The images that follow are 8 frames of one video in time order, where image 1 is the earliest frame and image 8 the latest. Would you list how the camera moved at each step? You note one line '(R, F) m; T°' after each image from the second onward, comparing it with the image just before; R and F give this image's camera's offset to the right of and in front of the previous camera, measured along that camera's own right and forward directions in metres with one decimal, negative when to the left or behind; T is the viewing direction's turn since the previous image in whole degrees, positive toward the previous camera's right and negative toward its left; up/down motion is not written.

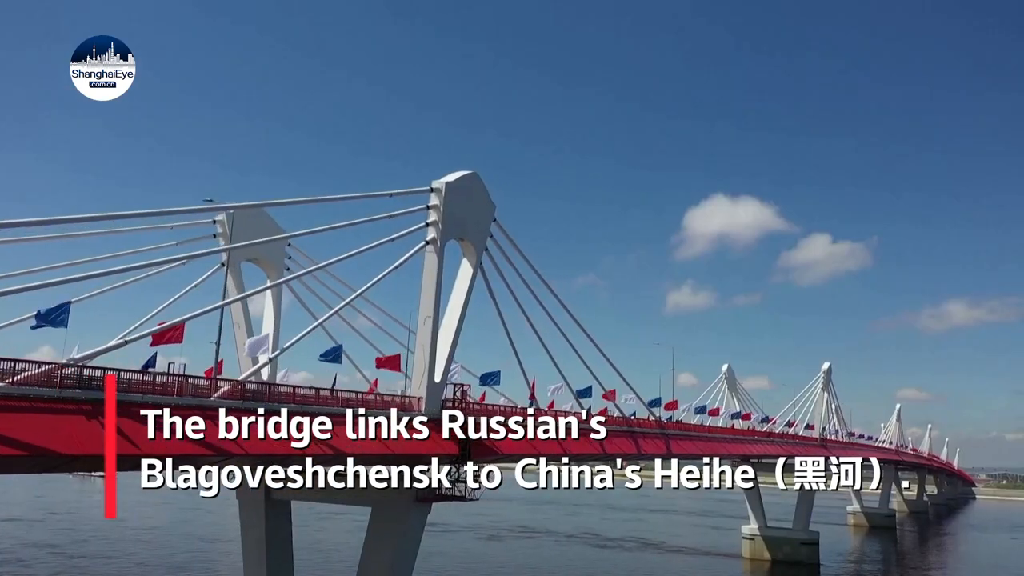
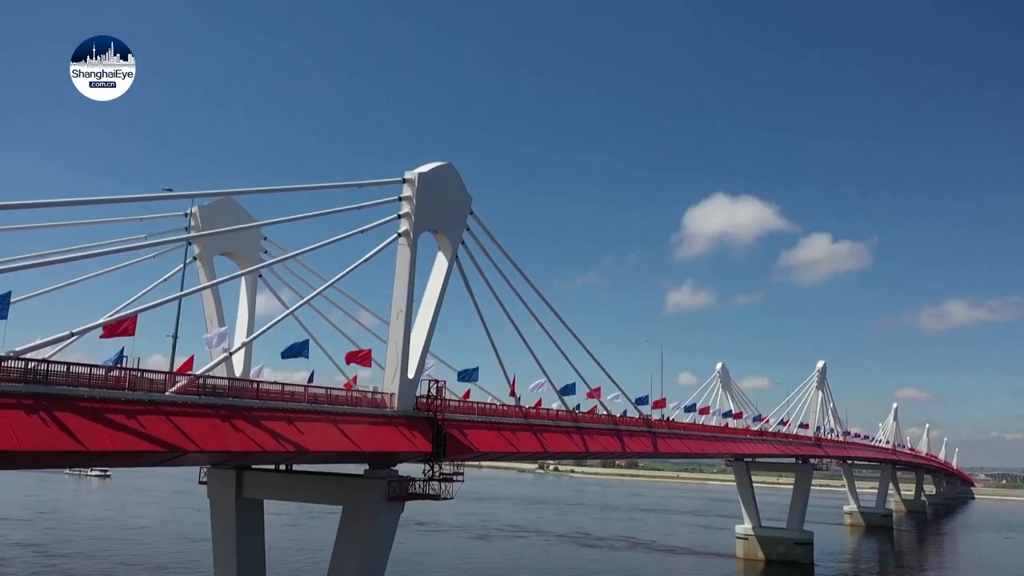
(+0.7, +0.5) m; 0°
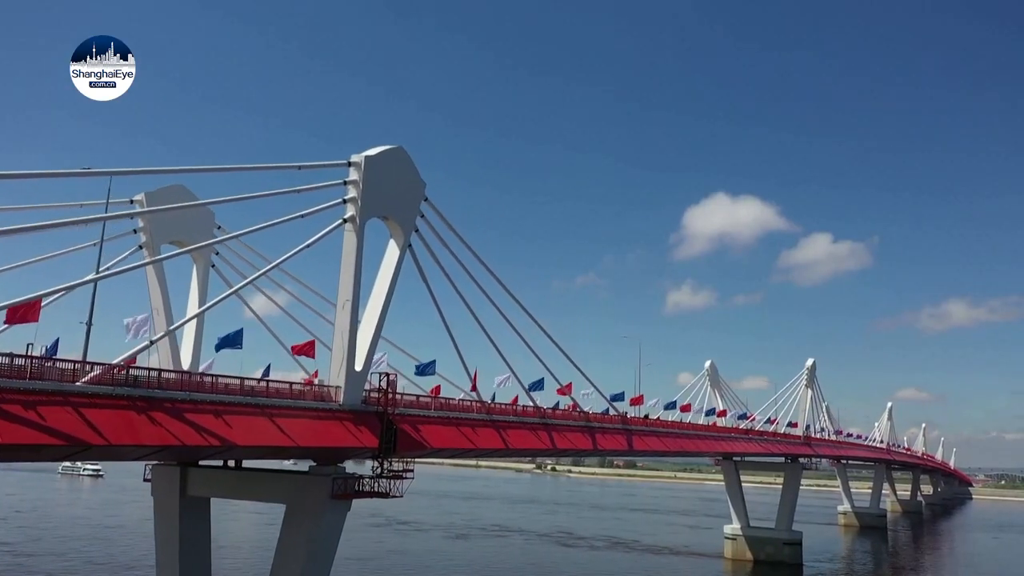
(+1.2, +0.9) m; 0°
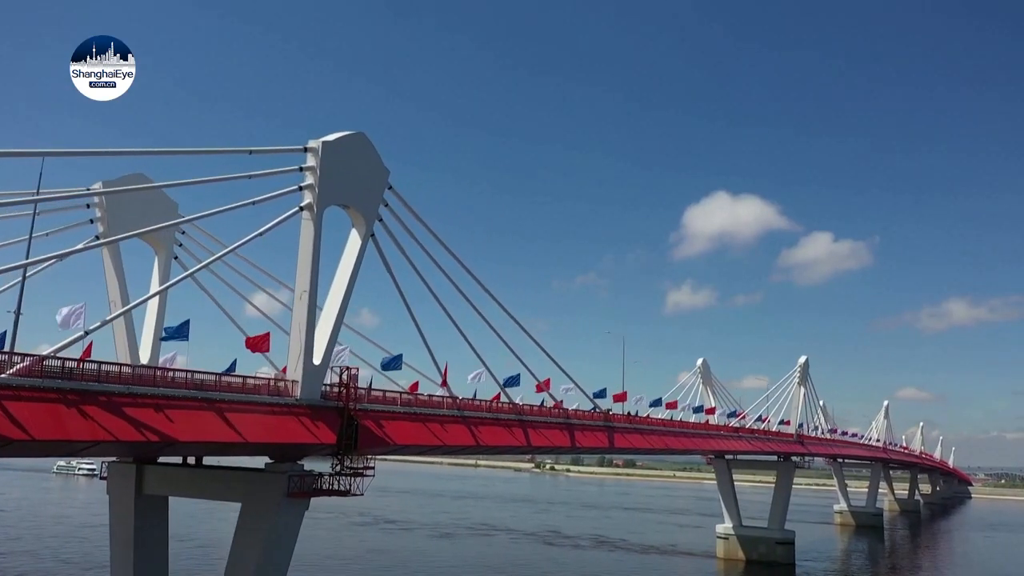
(+0.9, +0.8) m; 0°
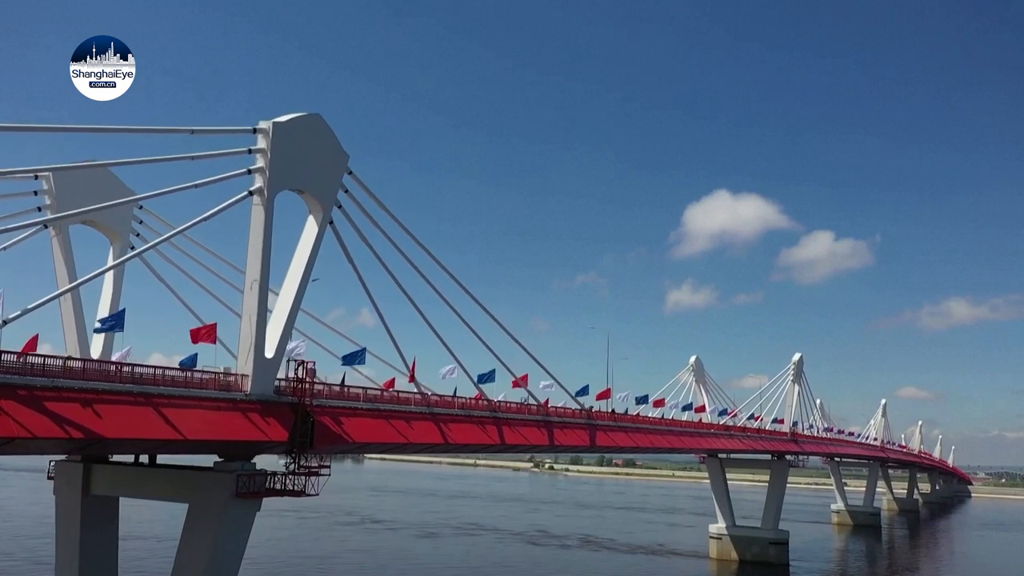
(+0.9, +1.1) m; 0°
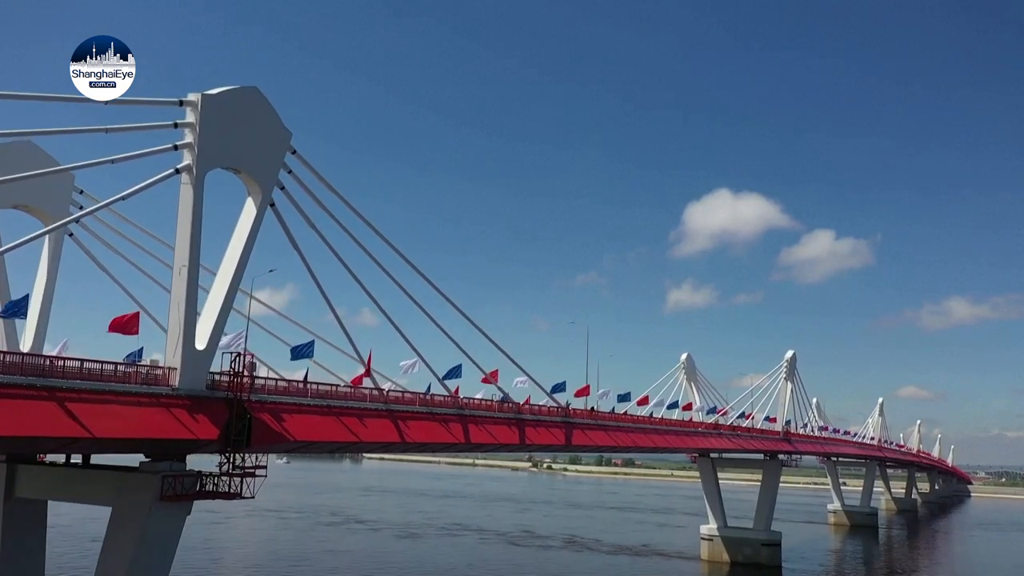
(+1.1, +1.5) m; 0°
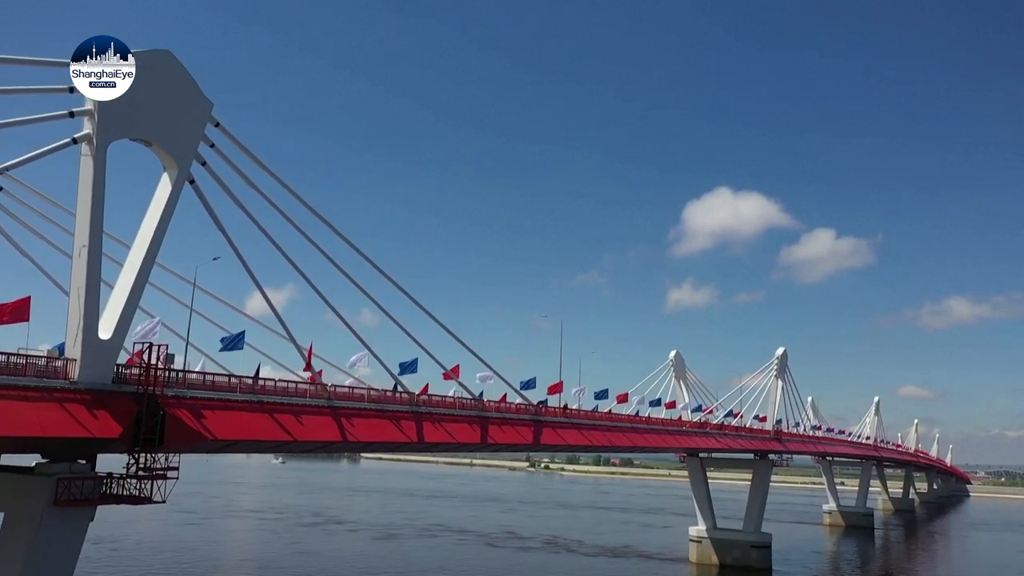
(+1.3, +1.7) m; 0°
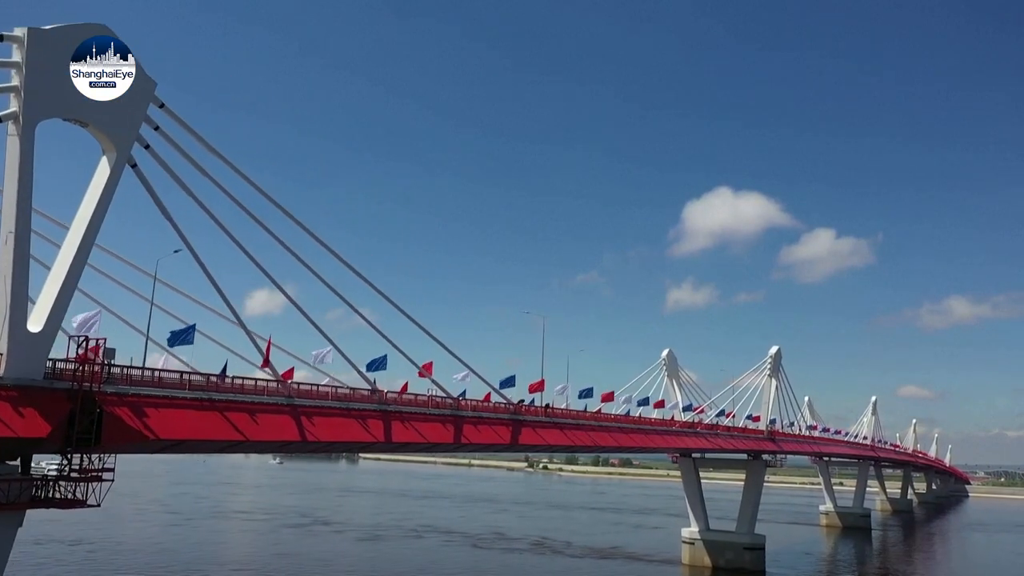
(+0.8, +1.0) m; 0°
